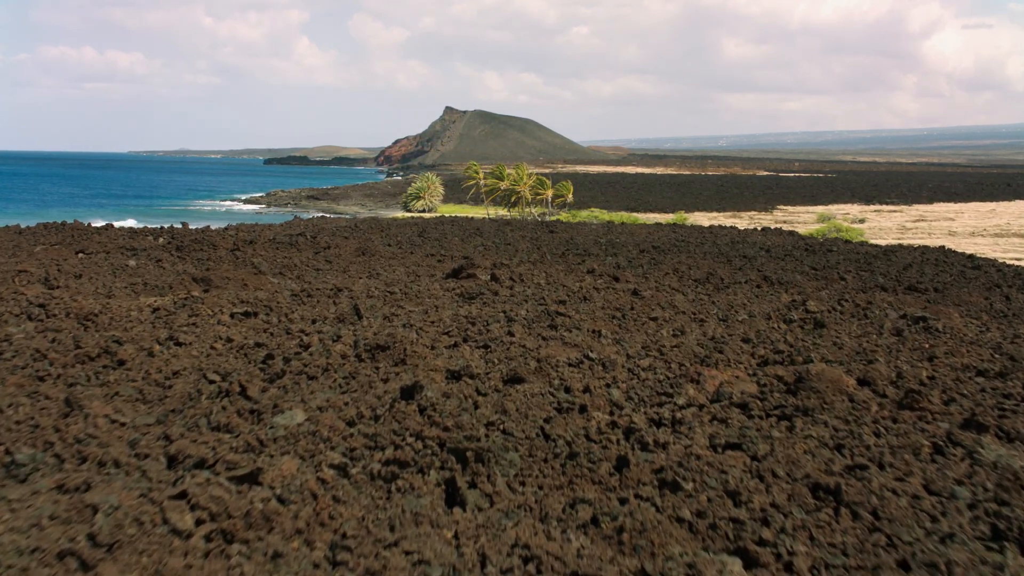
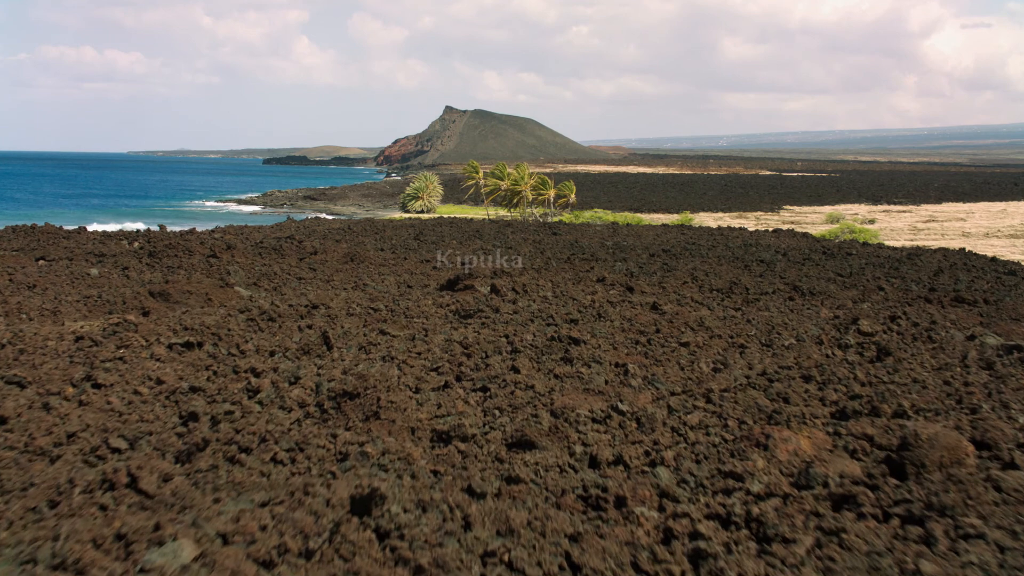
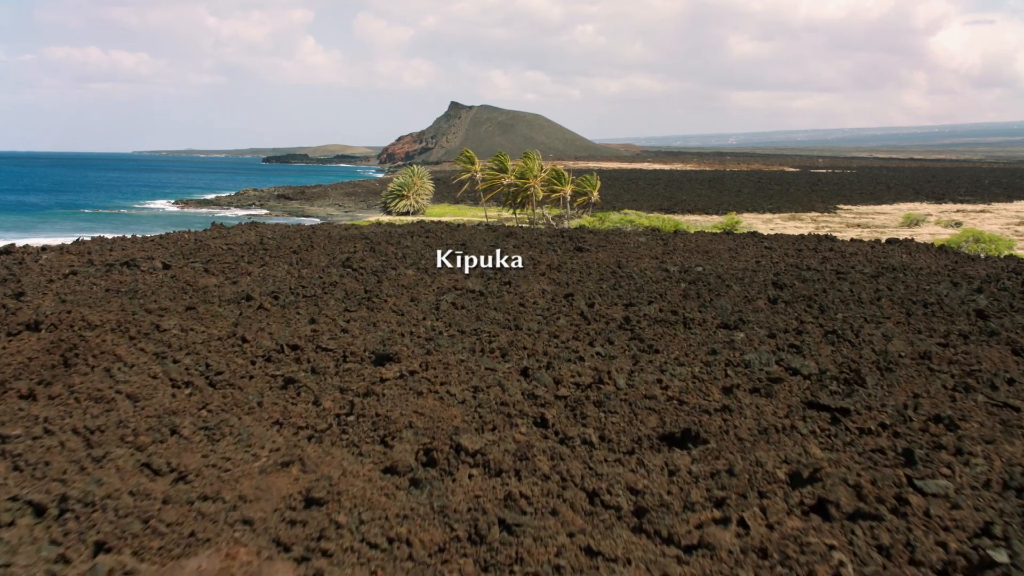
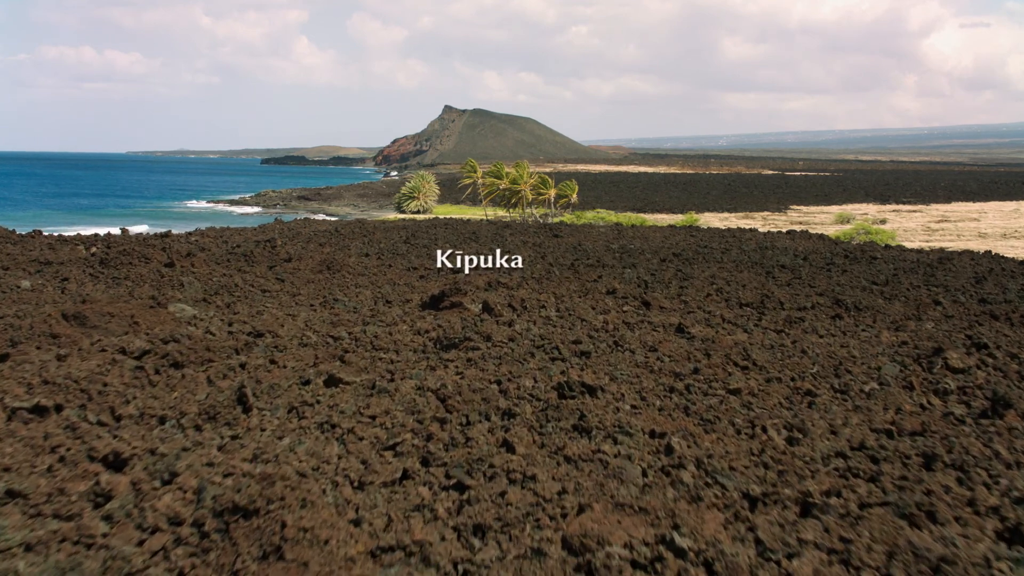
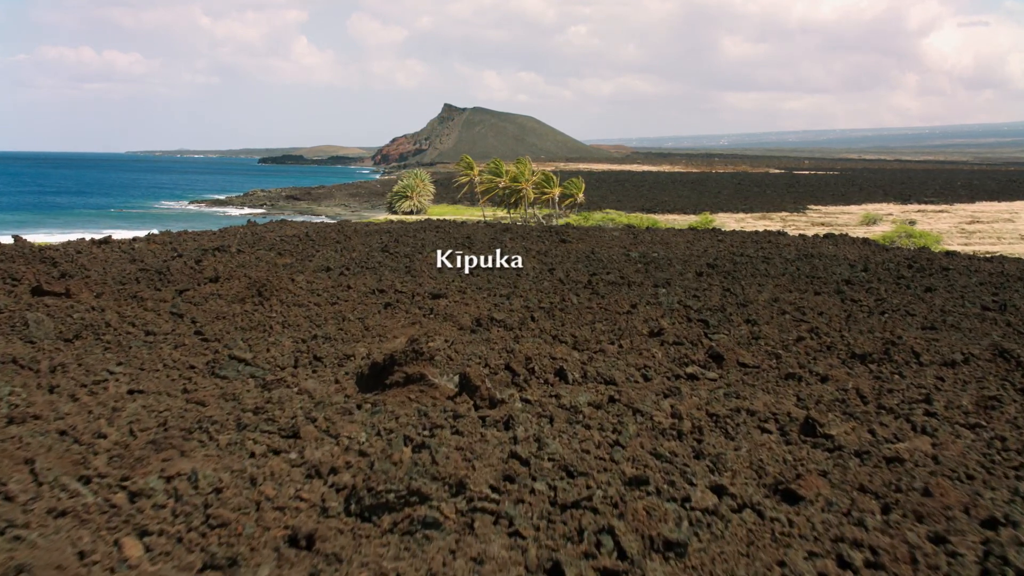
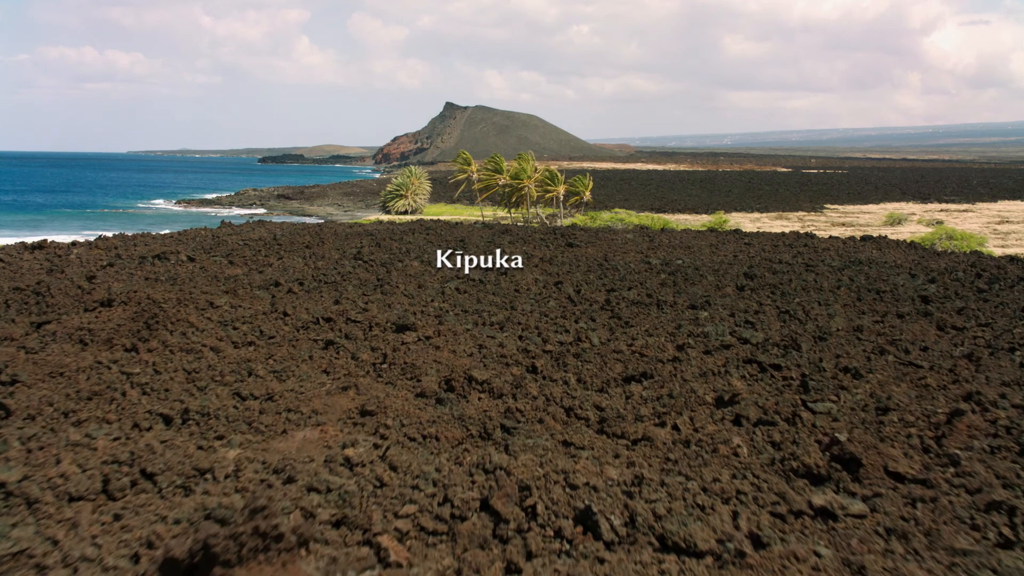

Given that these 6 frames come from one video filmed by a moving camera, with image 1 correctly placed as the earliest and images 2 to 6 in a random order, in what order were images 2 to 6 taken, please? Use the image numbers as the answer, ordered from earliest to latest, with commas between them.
2, 4, 5, 6, 3
